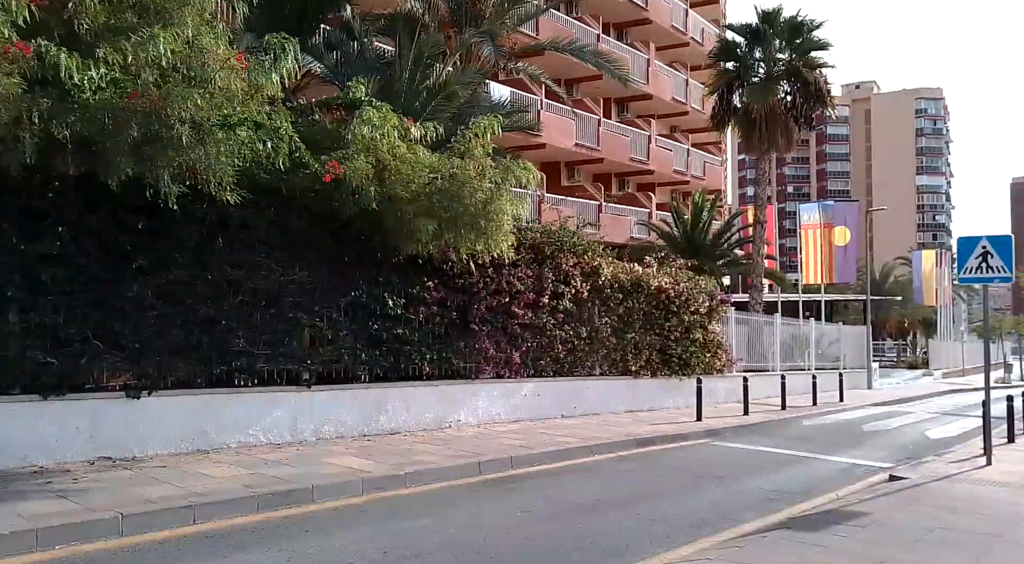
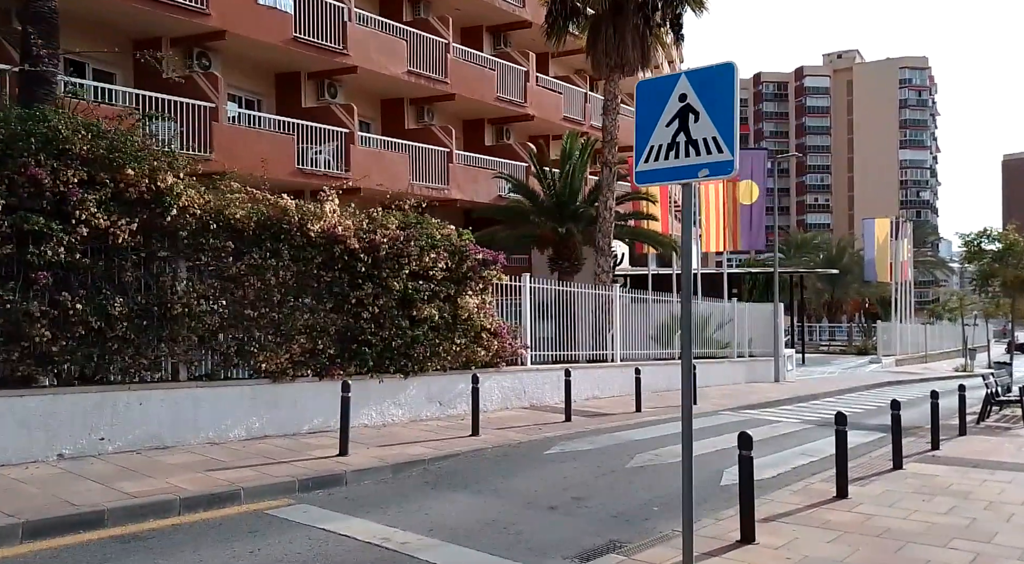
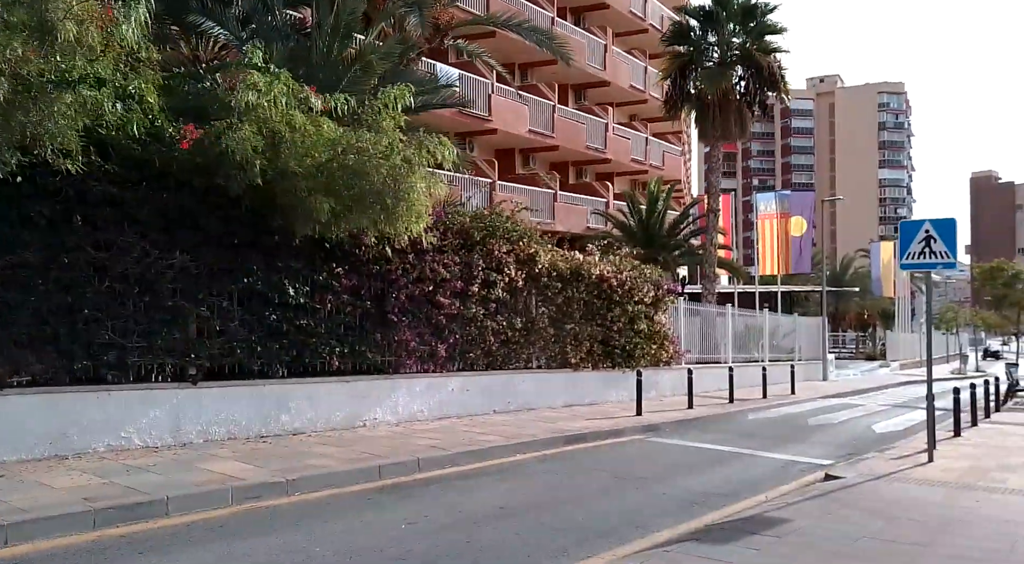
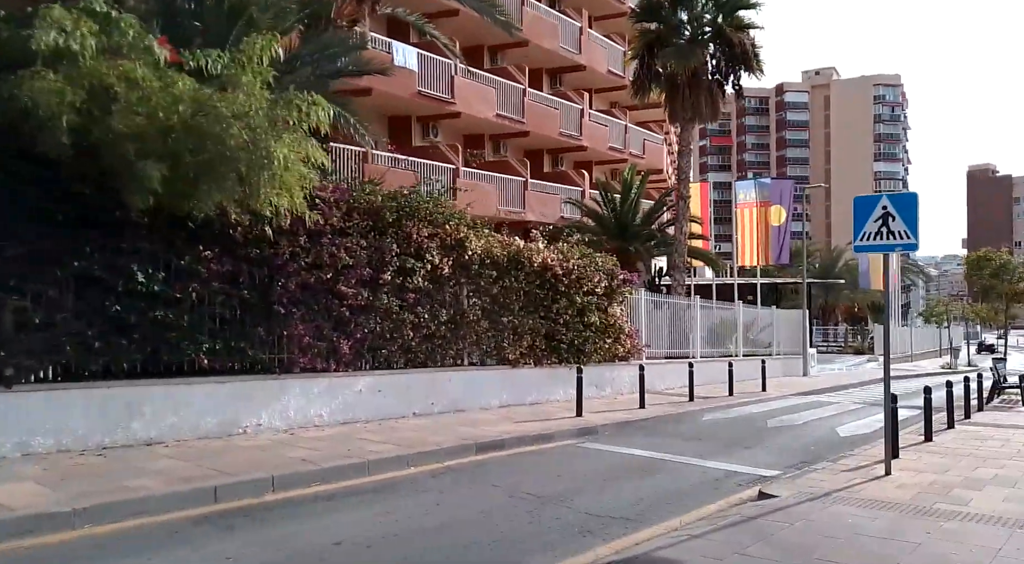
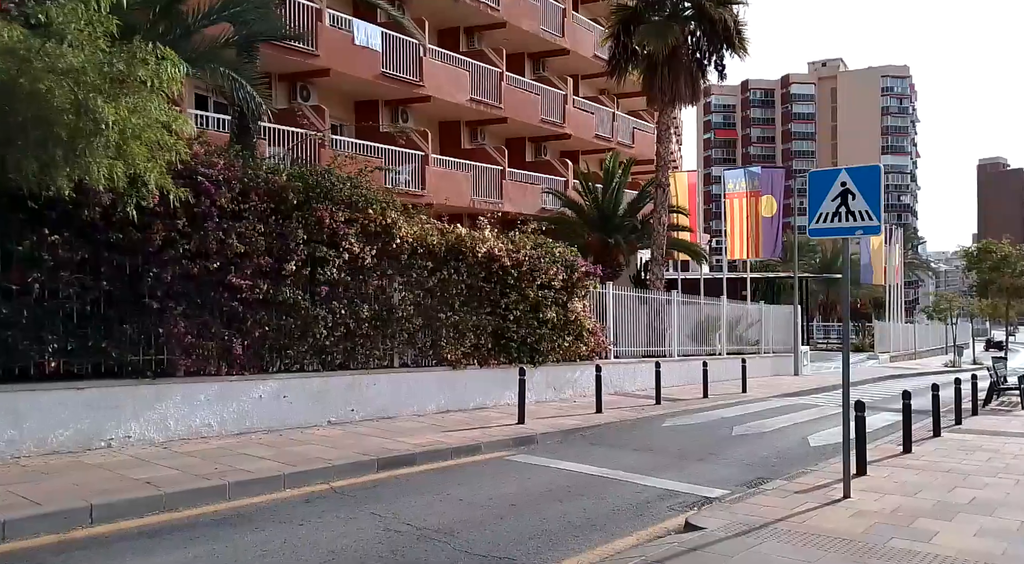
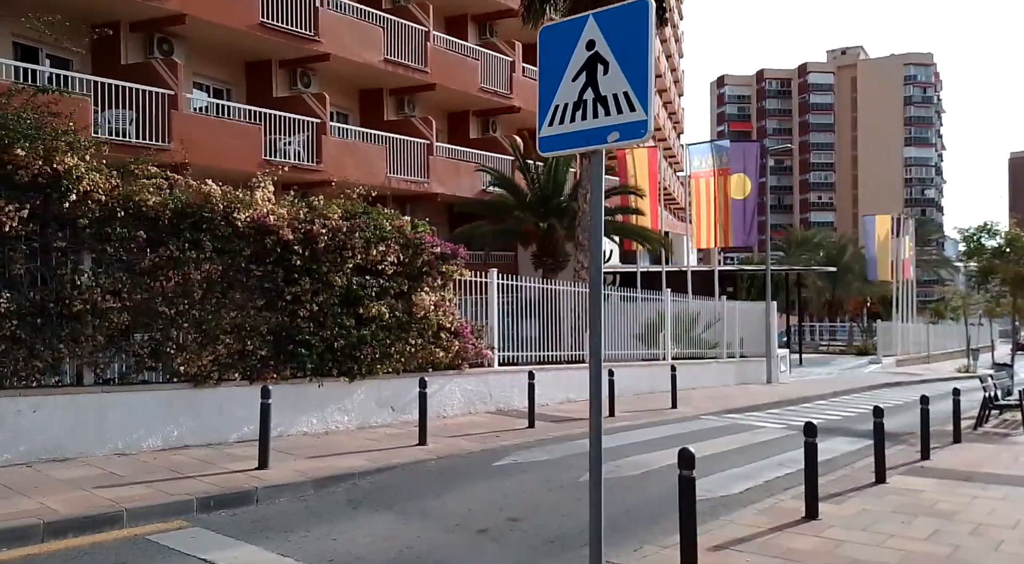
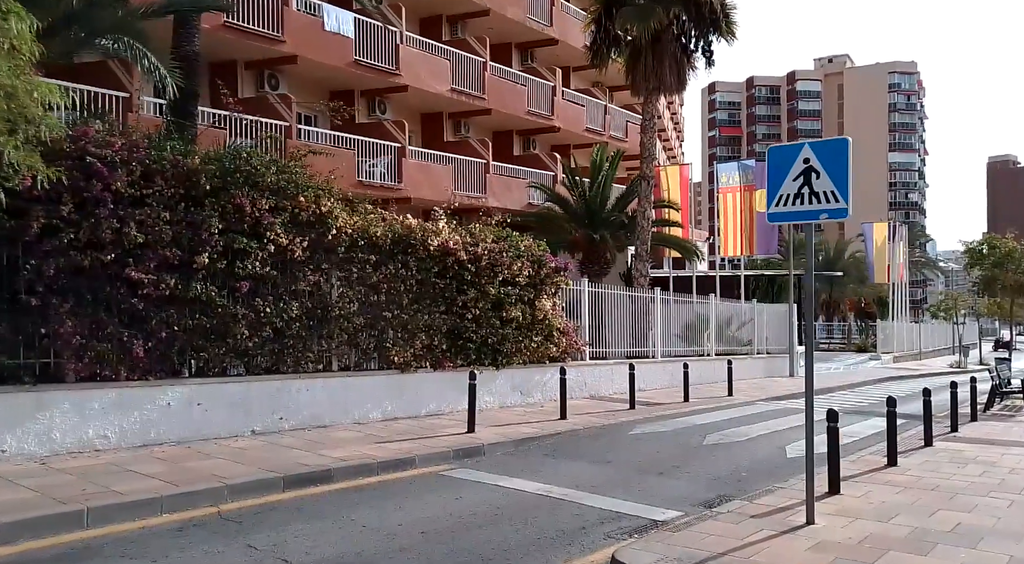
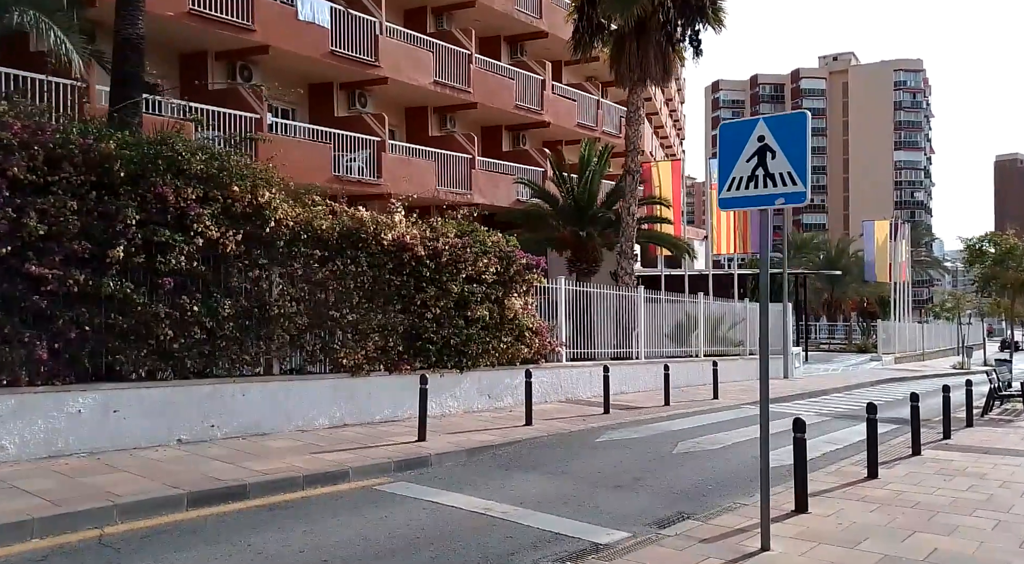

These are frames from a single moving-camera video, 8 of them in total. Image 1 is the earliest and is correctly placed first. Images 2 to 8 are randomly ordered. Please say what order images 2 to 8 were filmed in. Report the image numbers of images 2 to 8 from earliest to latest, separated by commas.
3, 4, 5, 7, 8, 2, 6
